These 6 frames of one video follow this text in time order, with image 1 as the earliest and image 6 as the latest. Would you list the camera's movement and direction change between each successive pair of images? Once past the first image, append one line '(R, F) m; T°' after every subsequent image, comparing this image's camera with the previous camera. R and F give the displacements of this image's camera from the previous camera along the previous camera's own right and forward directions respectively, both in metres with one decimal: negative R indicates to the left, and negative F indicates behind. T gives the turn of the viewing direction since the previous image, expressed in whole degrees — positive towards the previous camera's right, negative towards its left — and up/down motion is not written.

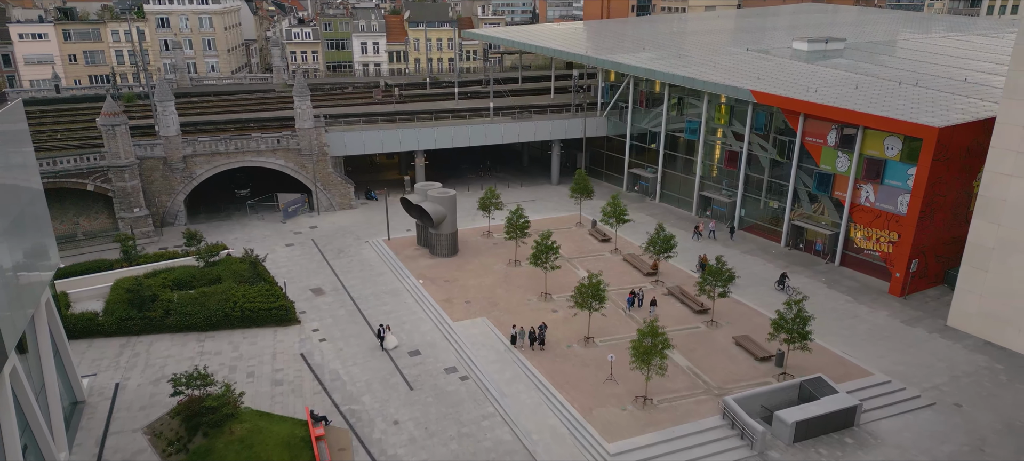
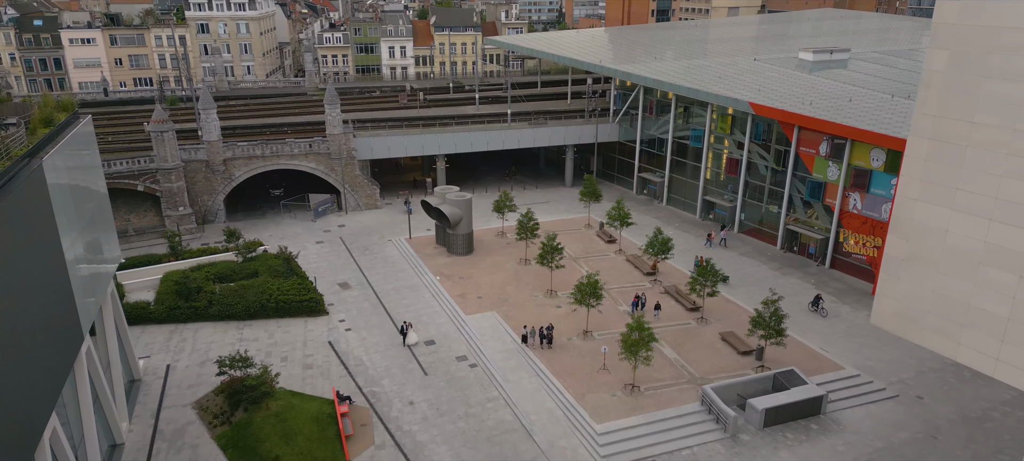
(+0.9, -3.1) m; -2°
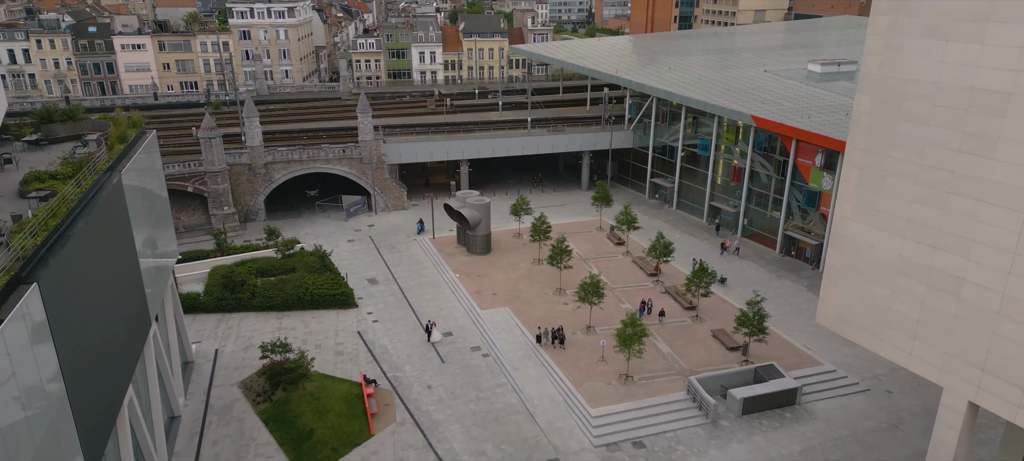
(+0.9, -3.4) m; -2°
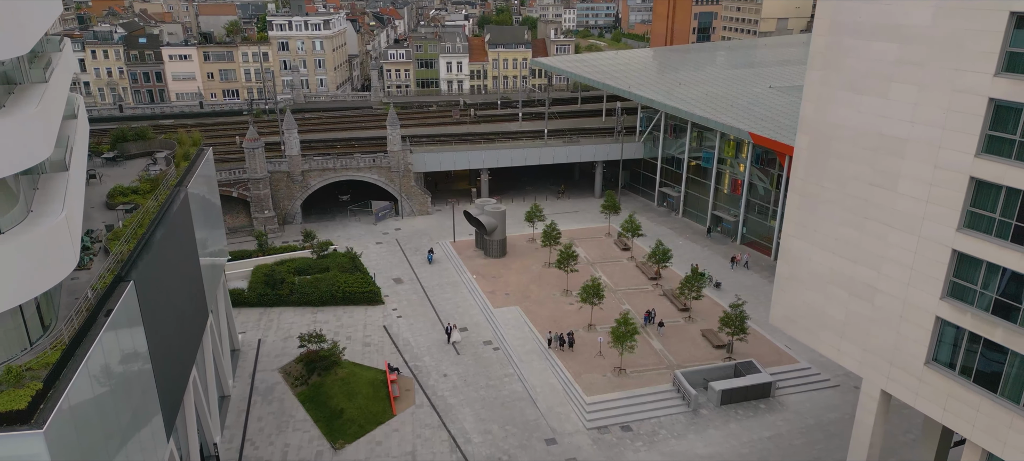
(+1.0, -4.1) m; -2°
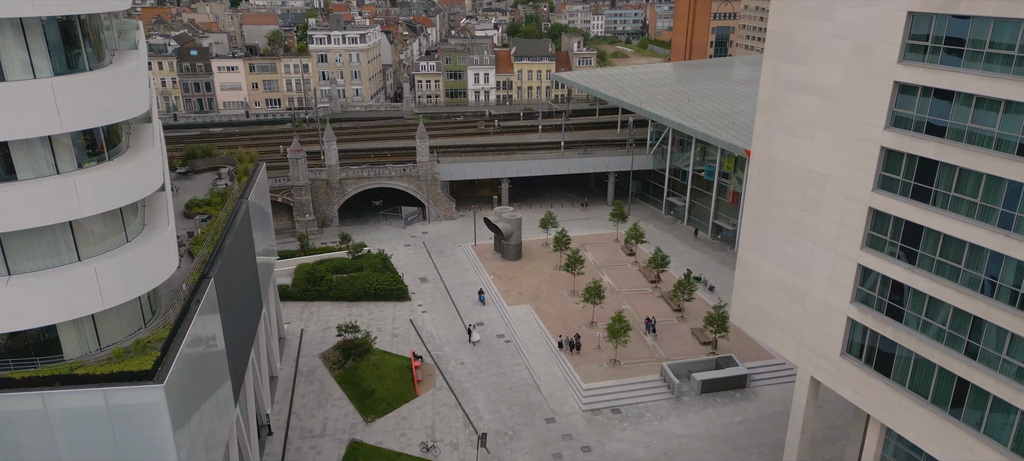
(+1.1, -5.2) m; -2°
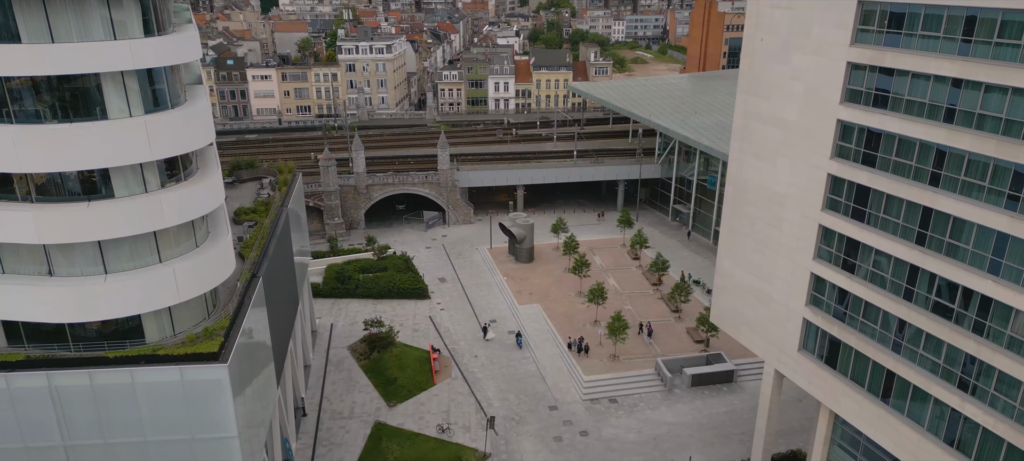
(+0.7, -4.2) m; -2°
